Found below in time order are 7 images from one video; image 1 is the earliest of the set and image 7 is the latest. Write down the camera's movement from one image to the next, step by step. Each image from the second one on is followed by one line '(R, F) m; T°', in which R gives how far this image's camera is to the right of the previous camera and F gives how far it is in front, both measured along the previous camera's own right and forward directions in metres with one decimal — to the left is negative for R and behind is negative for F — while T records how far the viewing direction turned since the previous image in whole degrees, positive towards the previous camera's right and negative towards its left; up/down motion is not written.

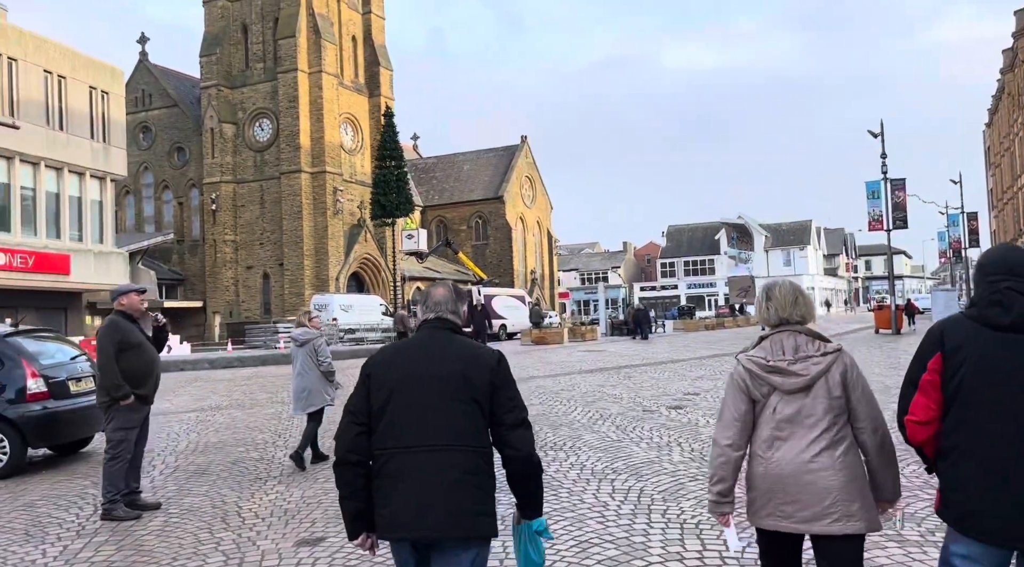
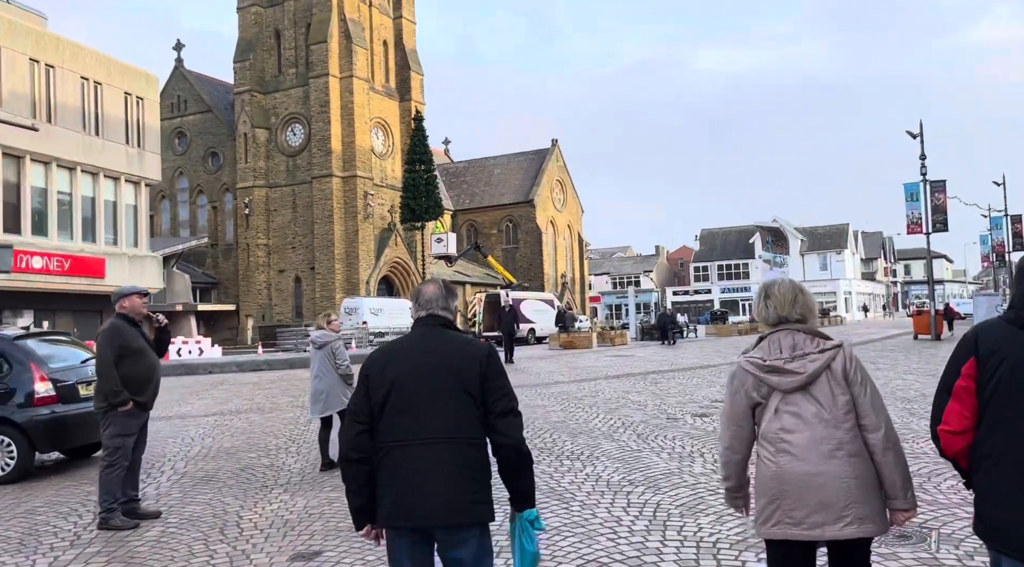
(+0.1, +0.2) m; -2°
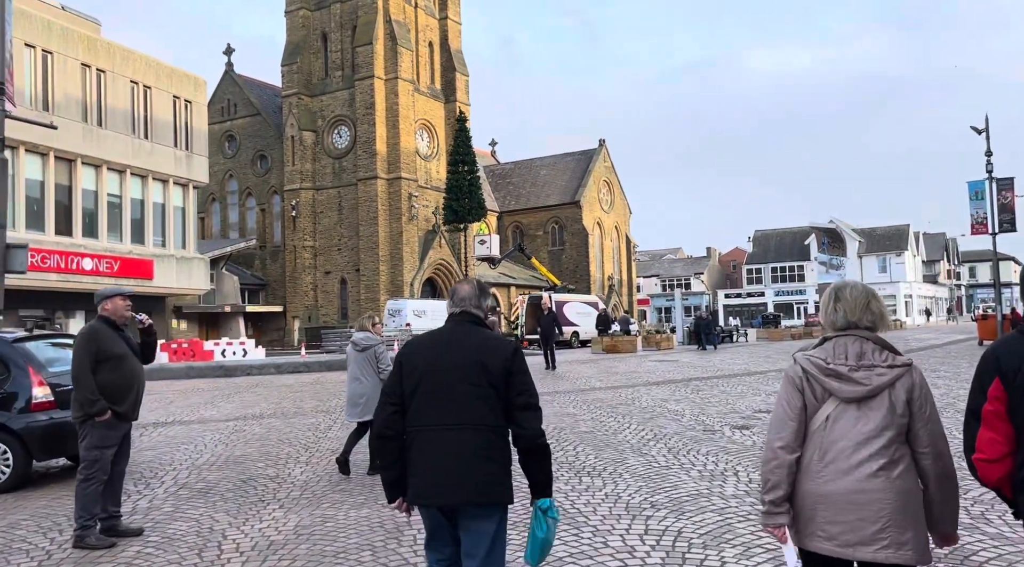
(+0.2, +0.5) m; -3°
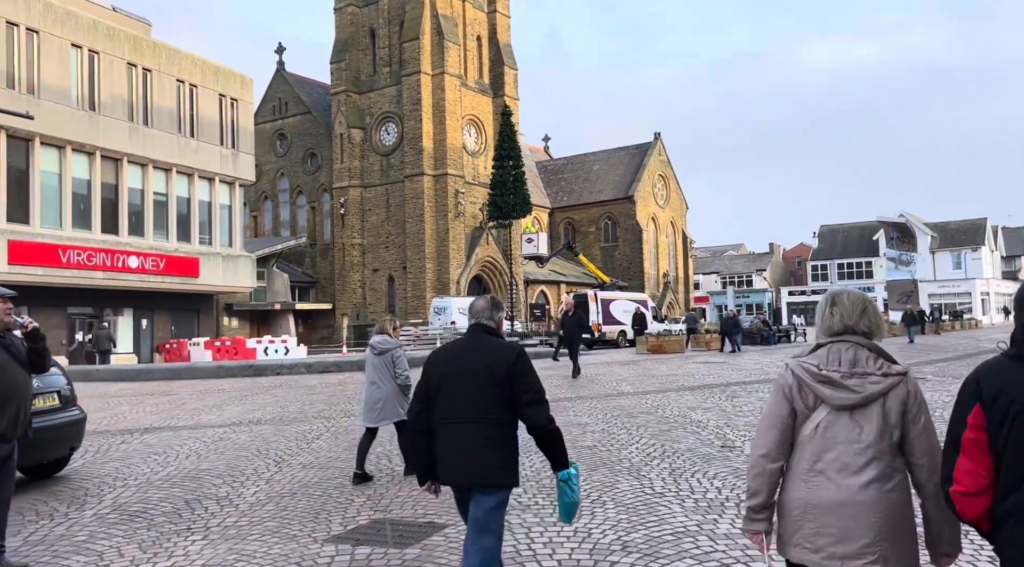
(+0.6, +0.8) m; -4°
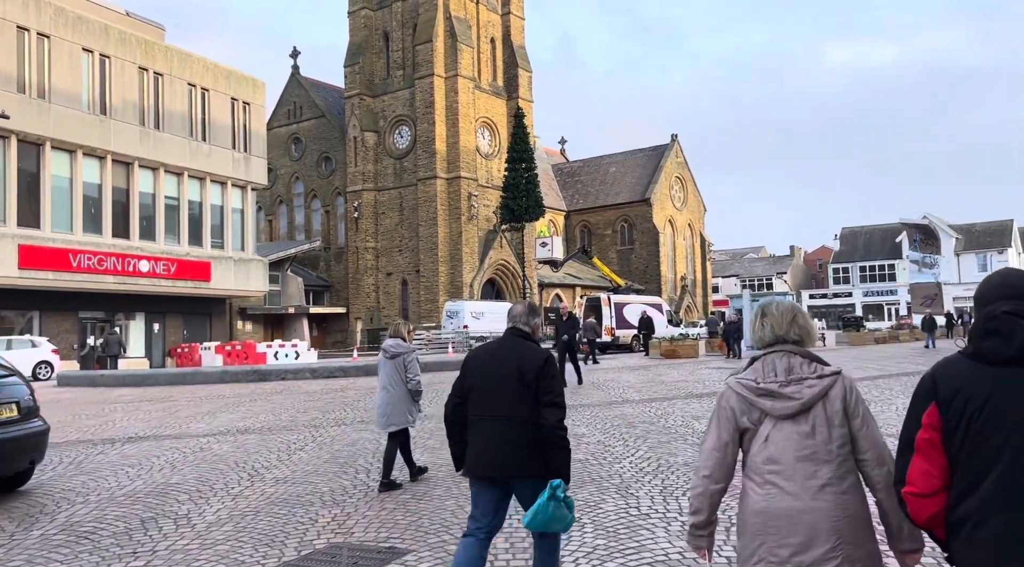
(+0.3, +0.4) m; -1°
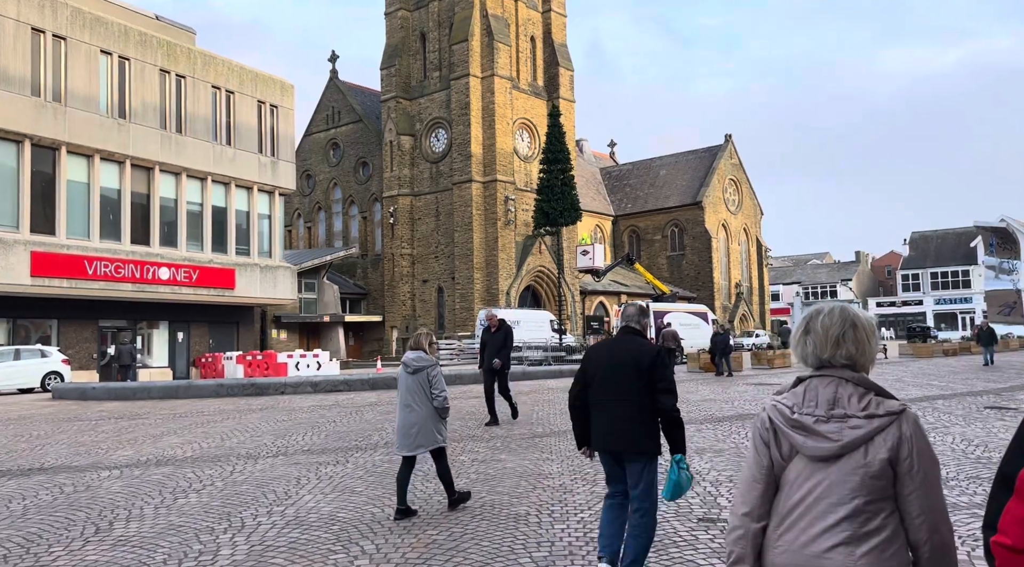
(+0.9, +1.7) m; -4°
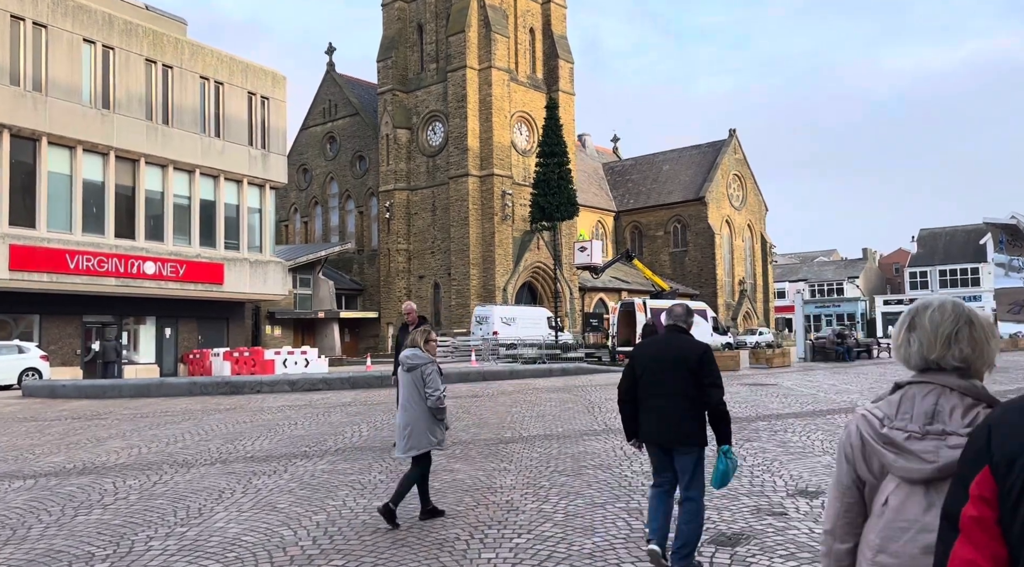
(+0.5, +0.7) m; -1°
